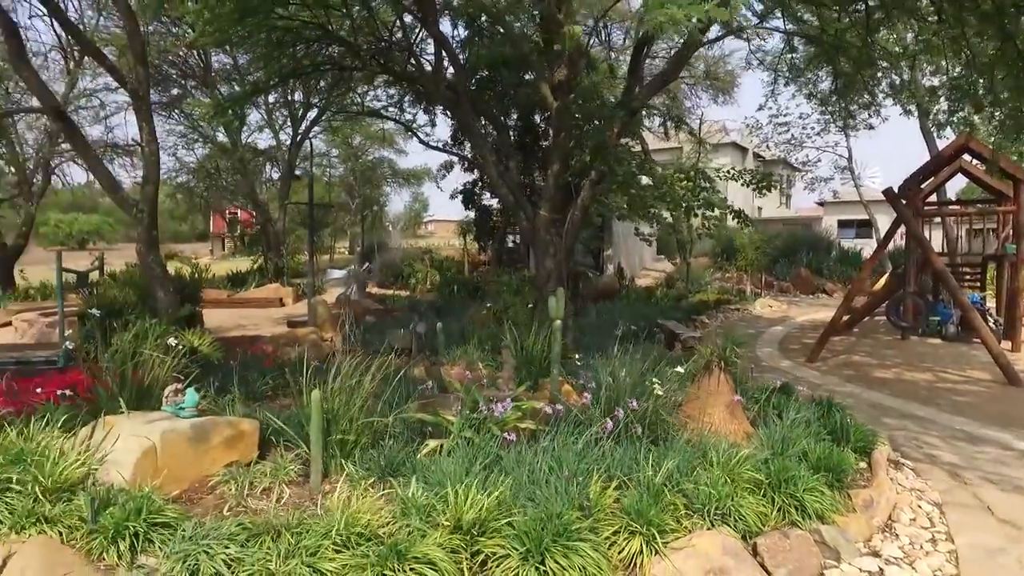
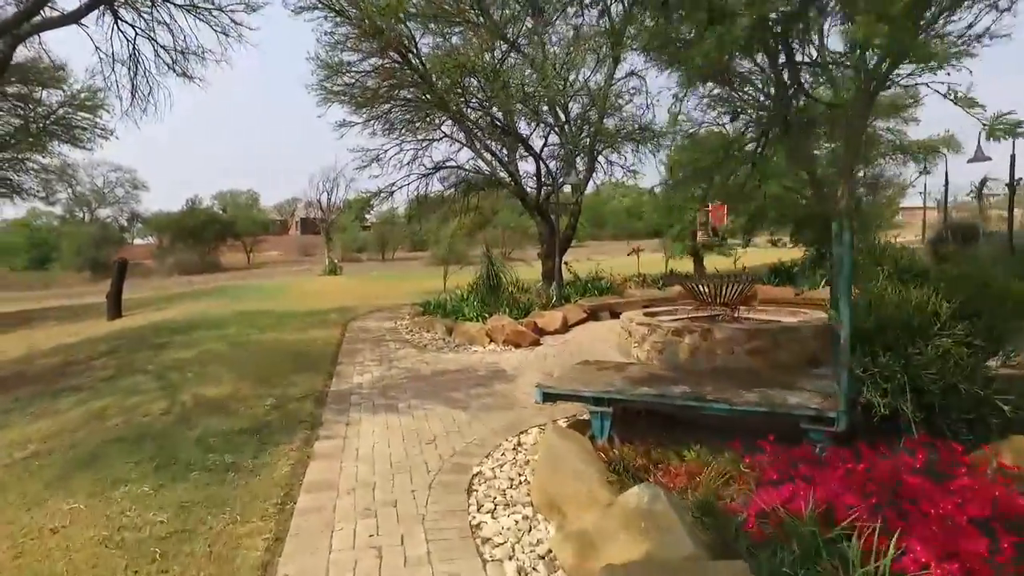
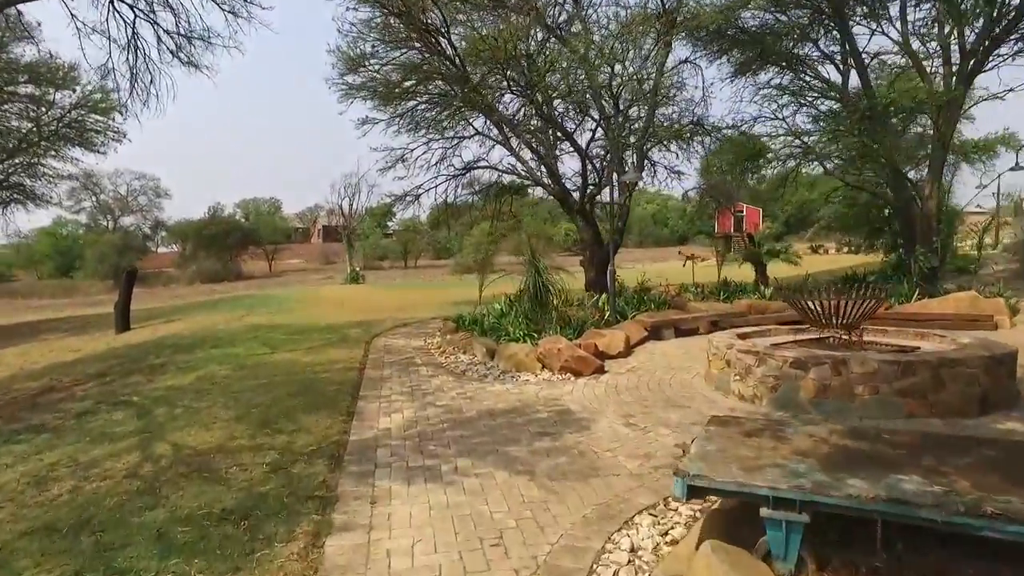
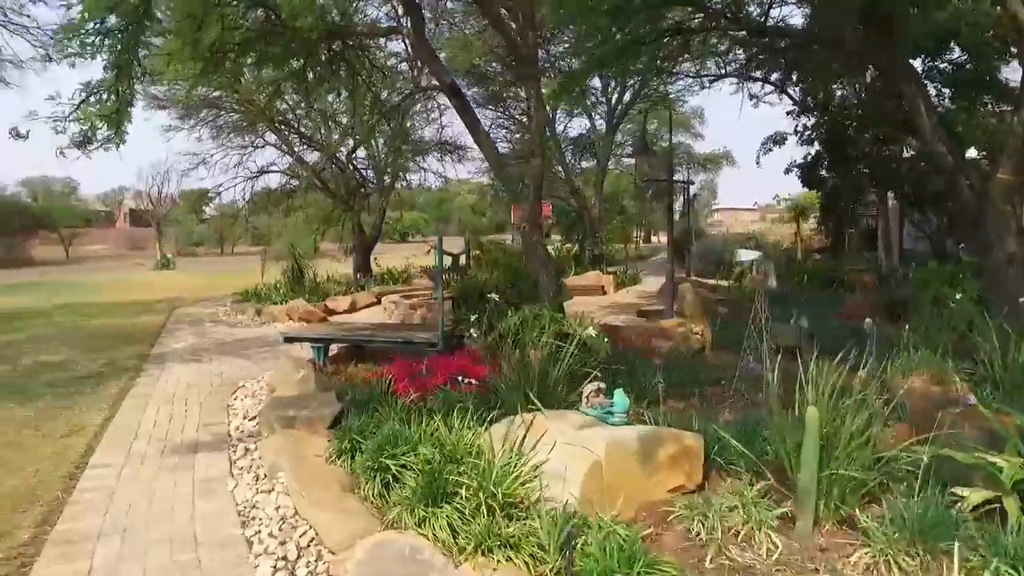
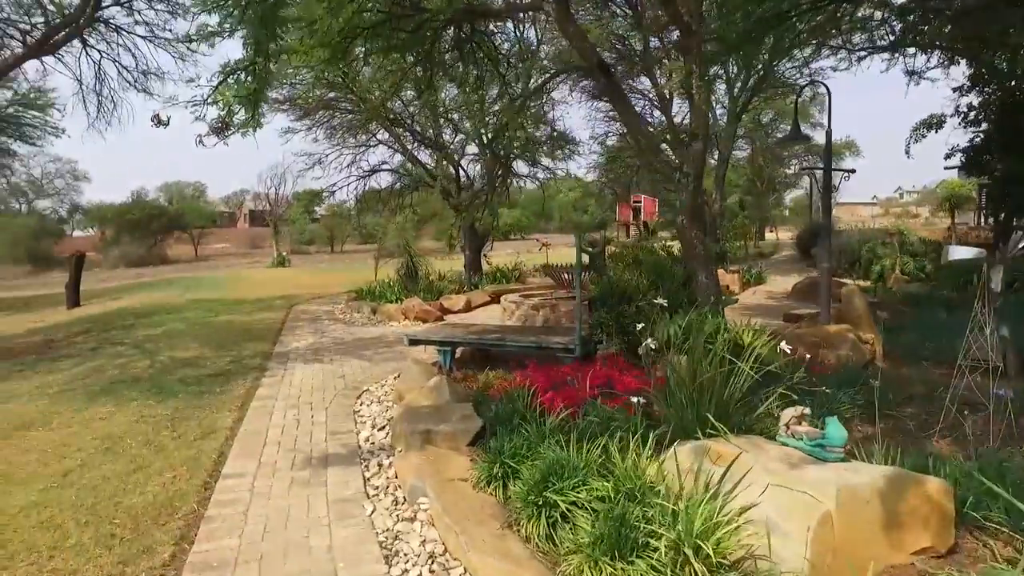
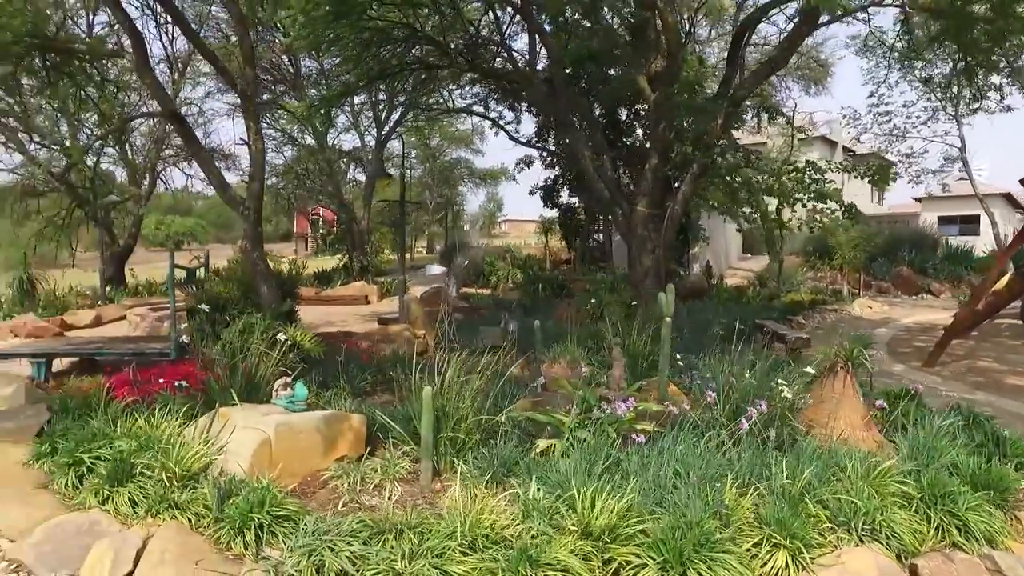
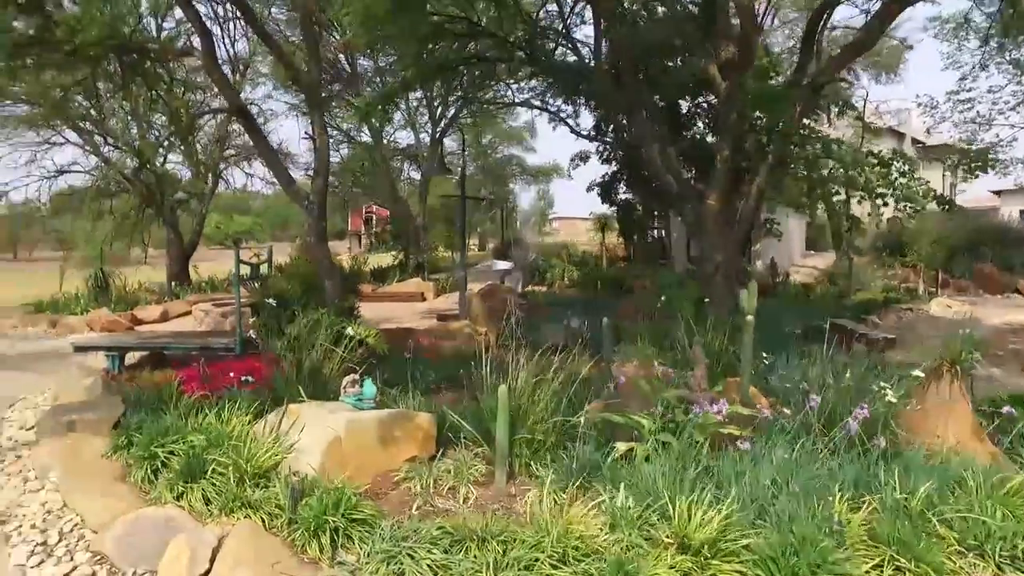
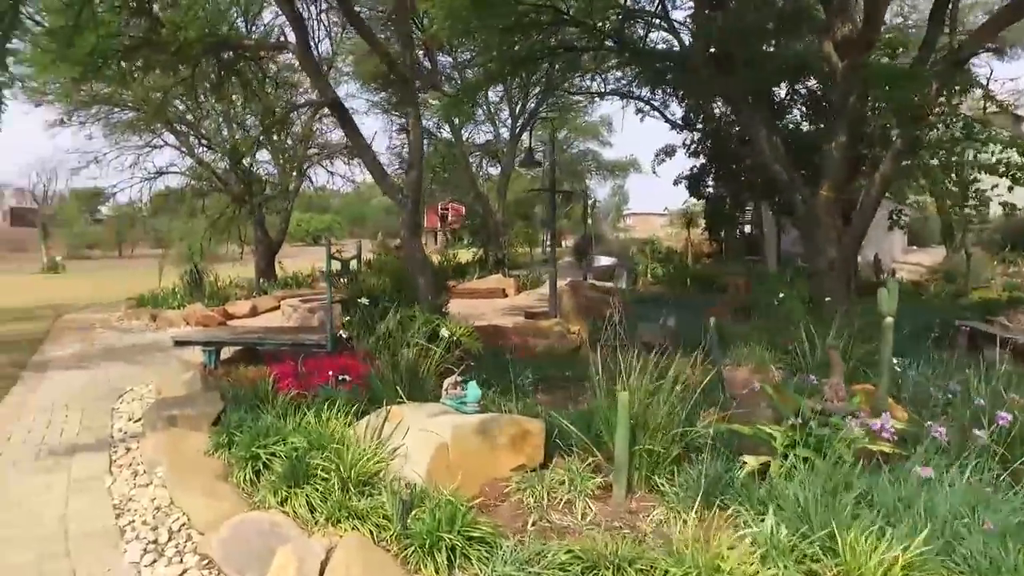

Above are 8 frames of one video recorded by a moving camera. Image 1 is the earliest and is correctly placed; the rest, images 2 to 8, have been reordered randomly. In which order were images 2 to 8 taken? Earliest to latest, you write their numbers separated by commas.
6, 7, 8, 4, 5, 2, 3
